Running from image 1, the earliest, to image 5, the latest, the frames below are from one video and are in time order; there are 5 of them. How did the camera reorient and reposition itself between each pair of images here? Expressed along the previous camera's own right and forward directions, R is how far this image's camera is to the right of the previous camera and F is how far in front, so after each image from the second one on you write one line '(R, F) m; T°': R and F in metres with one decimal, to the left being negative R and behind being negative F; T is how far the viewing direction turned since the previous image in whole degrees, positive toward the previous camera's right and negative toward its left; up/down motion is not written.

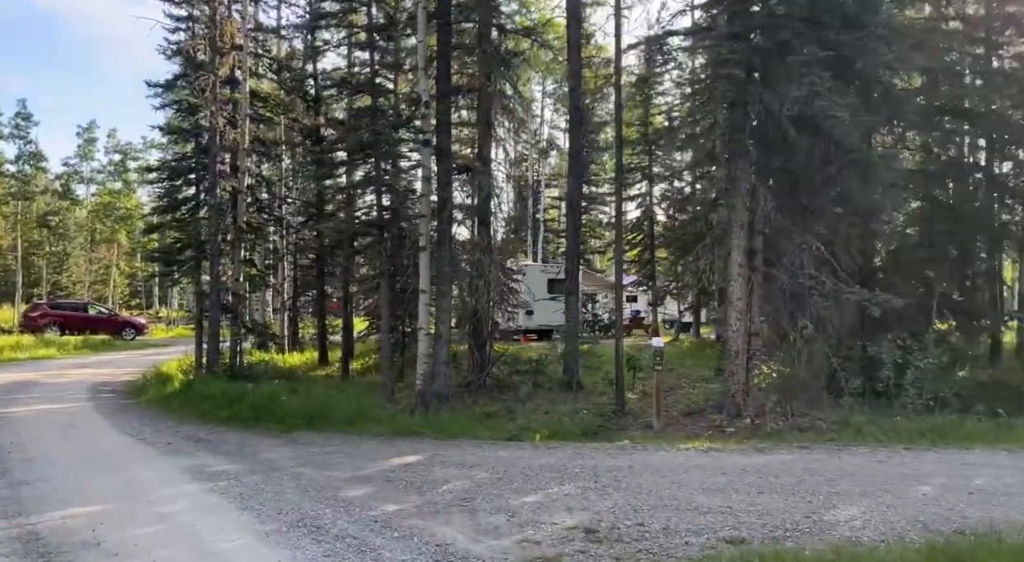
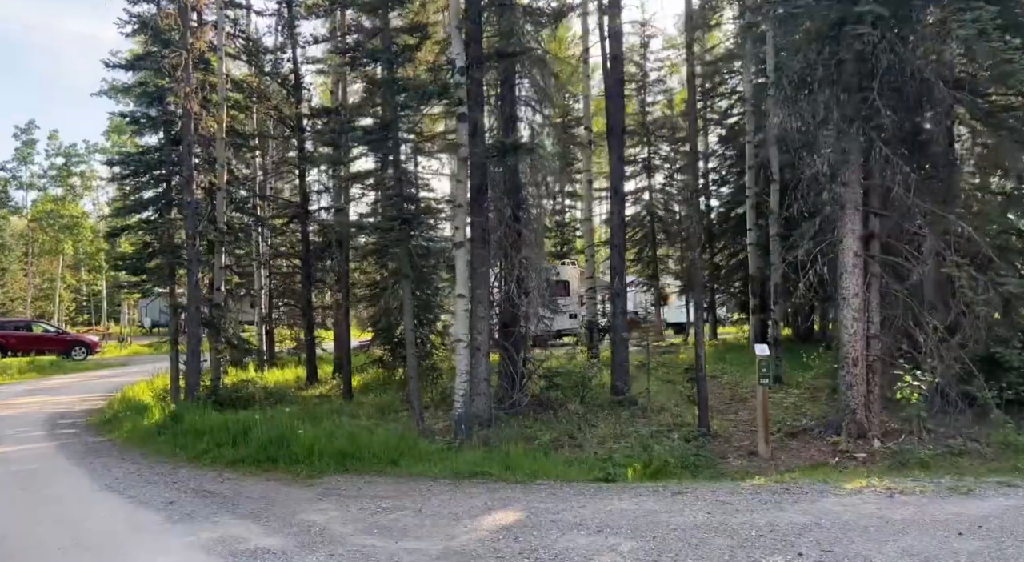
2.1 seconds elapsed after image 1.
(-1.4, +2.2) m; +3°
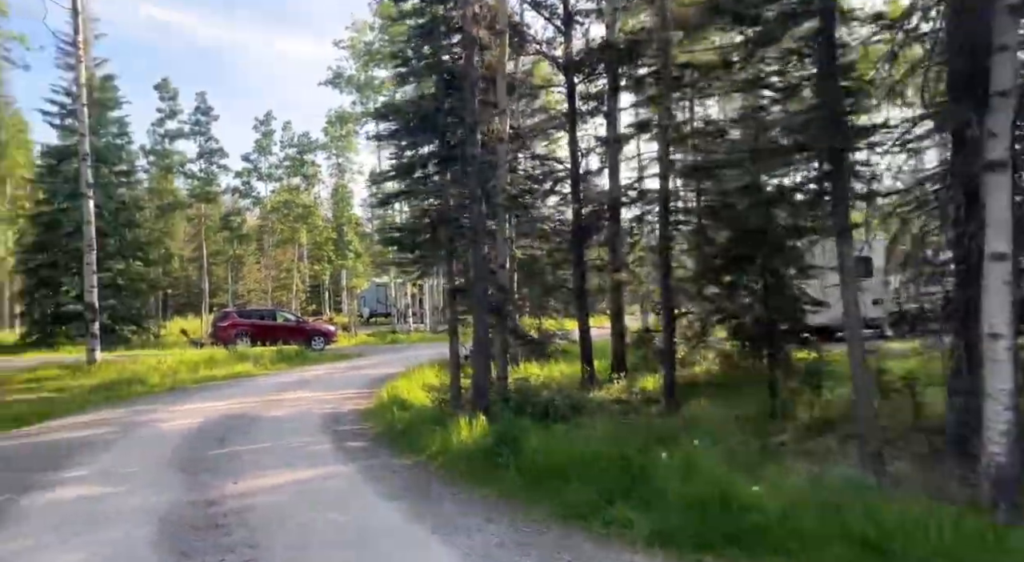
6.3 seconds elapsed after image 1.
(-3.0, +4.2) m; -13°
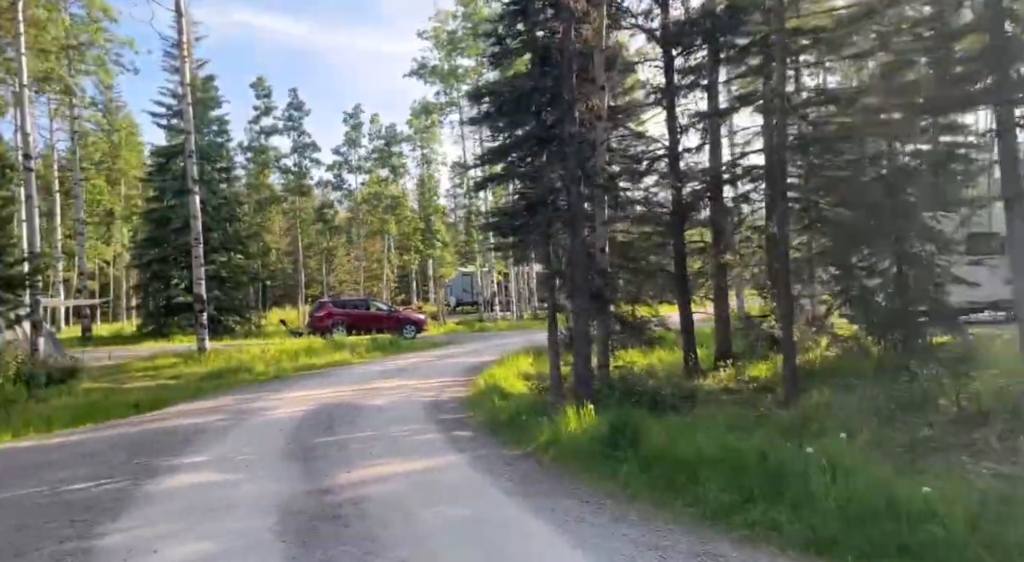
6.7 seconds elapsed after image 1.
(-0.3, +0.4) m; -6°
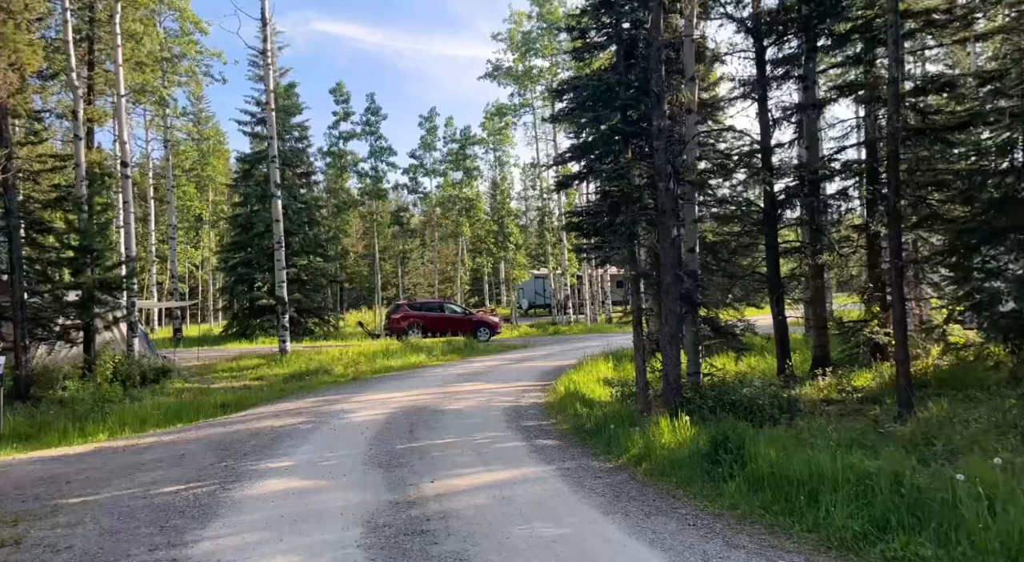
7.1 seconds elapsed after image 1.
(-0.2, +0.6) m; -5°
